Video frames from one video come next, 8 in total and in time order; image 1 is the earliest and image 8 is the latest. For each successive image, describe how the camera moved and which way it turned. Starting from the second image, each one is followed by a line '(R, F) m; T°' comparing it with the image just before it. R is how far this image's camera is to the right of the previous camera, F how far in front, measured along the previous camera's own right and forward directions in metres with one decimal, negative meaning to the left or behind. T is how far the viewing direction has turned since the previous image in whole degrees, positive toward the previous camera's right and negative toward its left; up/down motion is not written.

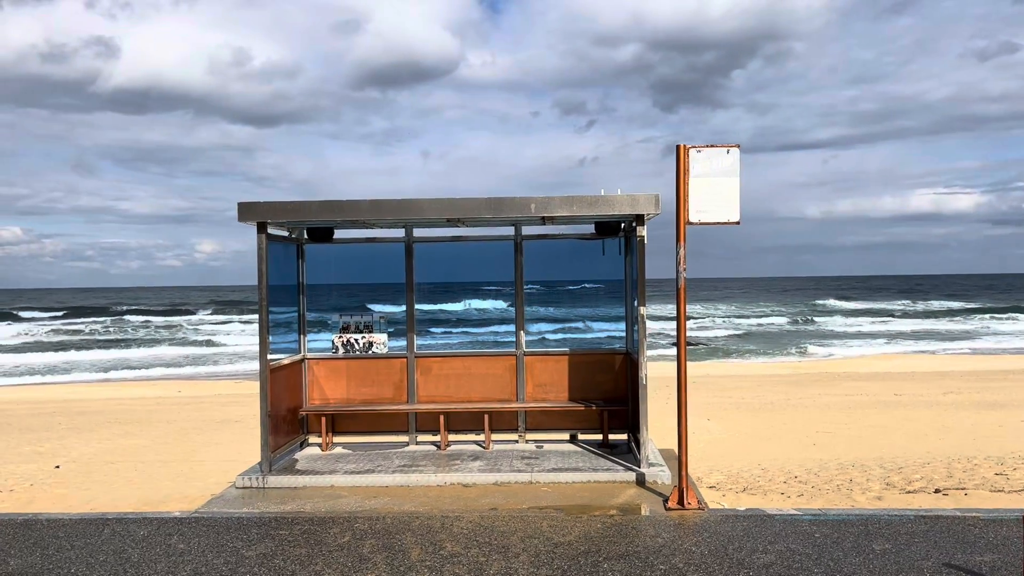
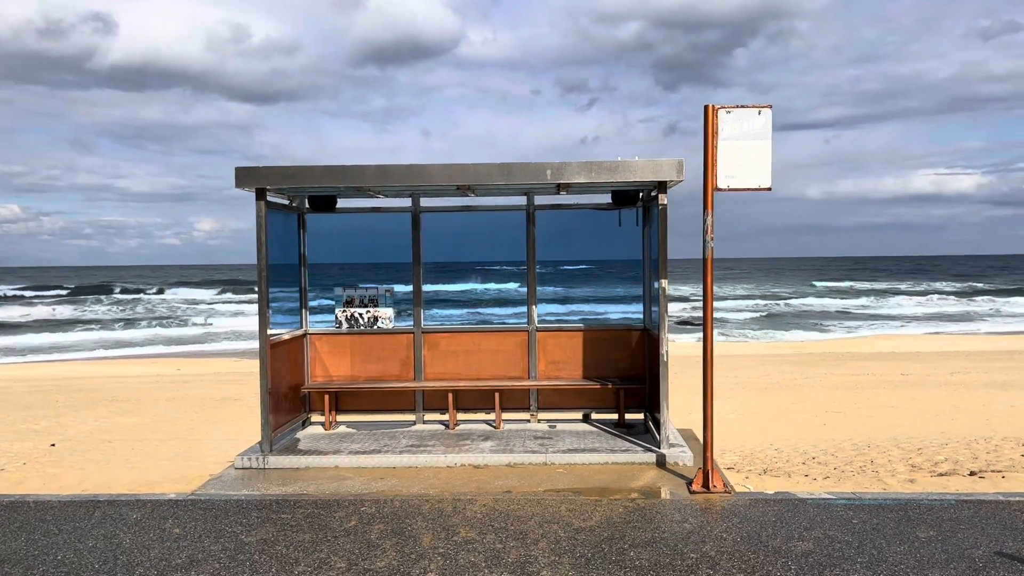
(-0.1, +0.4) m; 0°
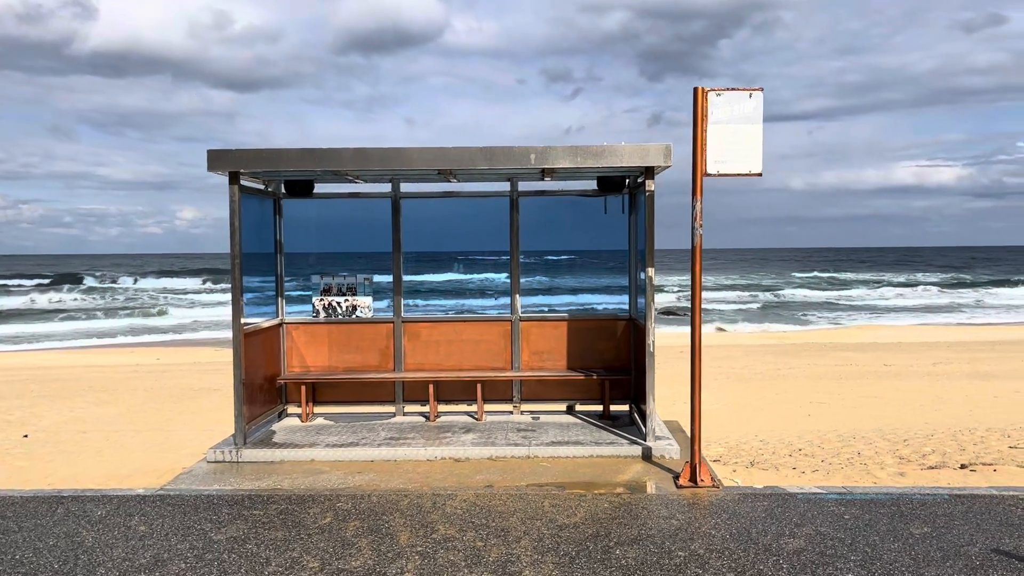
(0.0, +0.2) m; +1°
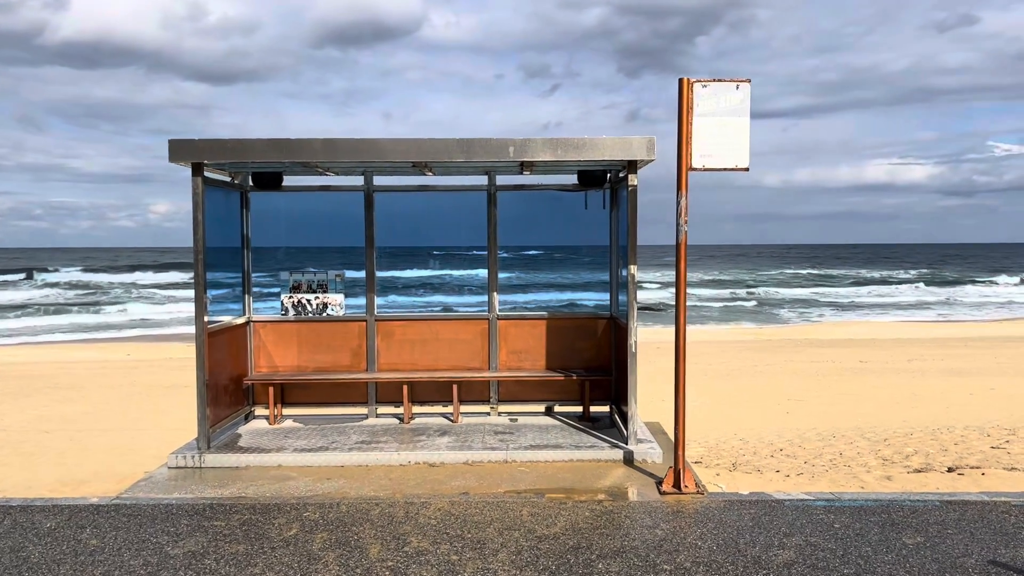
(0.0, +0.2) m; +2°
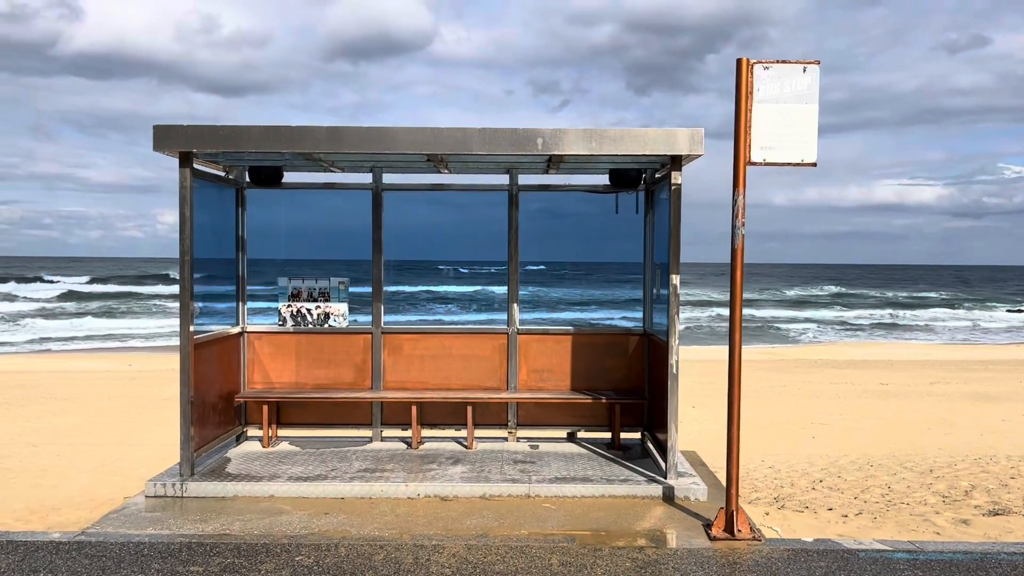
(-0.2, +0.7) m; -1°
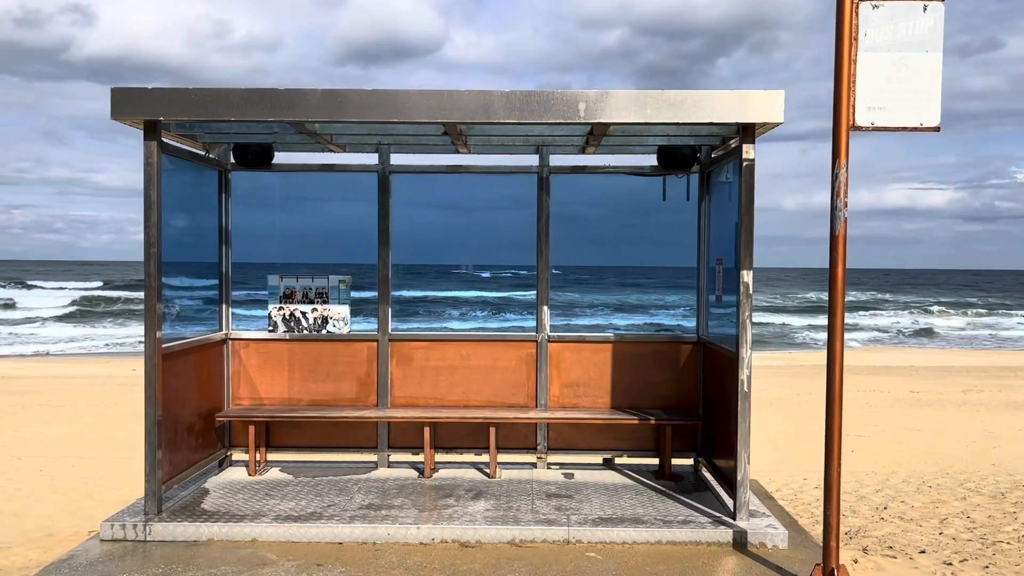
(-0.2, +1.0) m; -1°
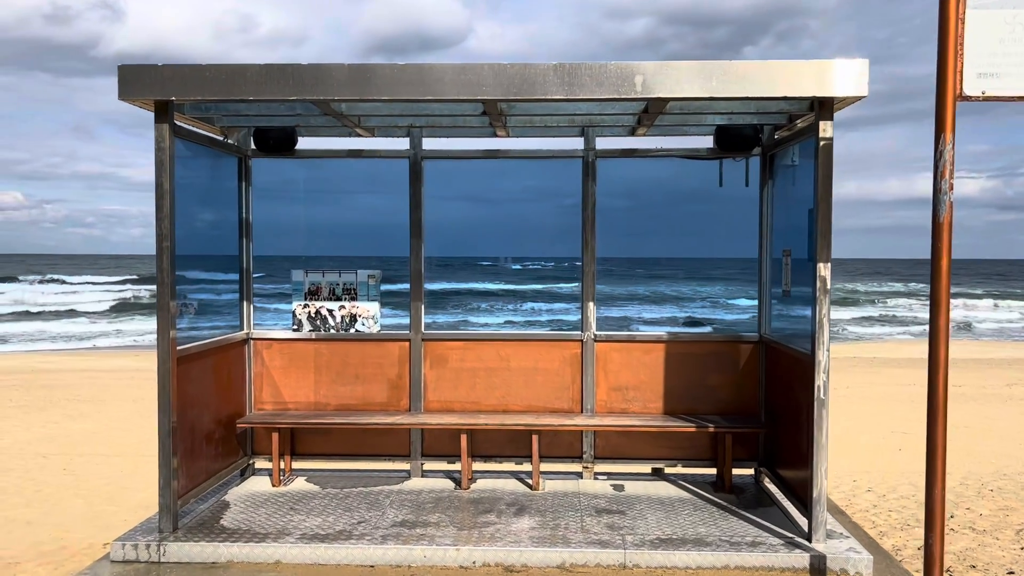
(-0.2, +0.4) m; -2°
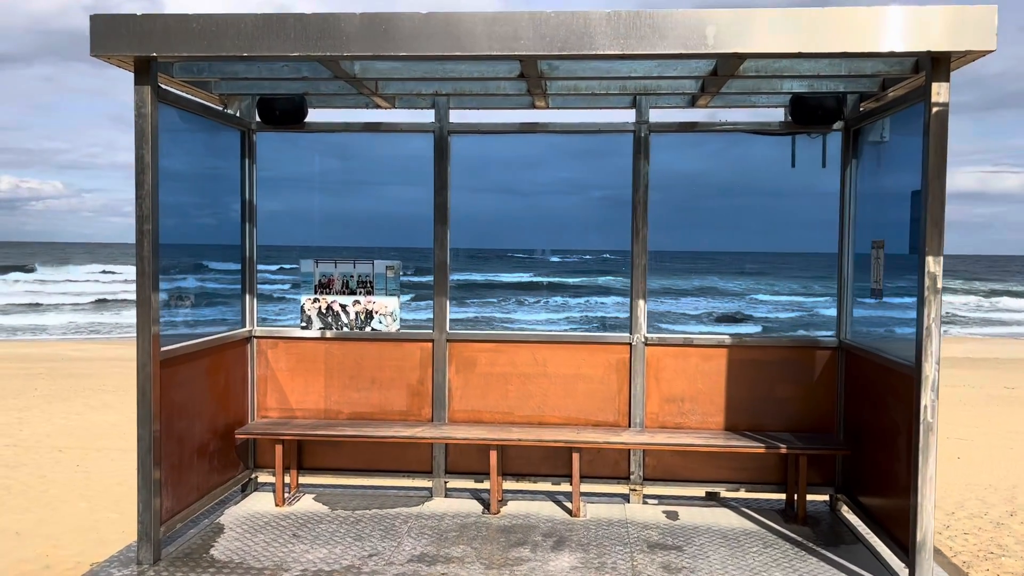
(-0.1, +0.7) m; -2°
